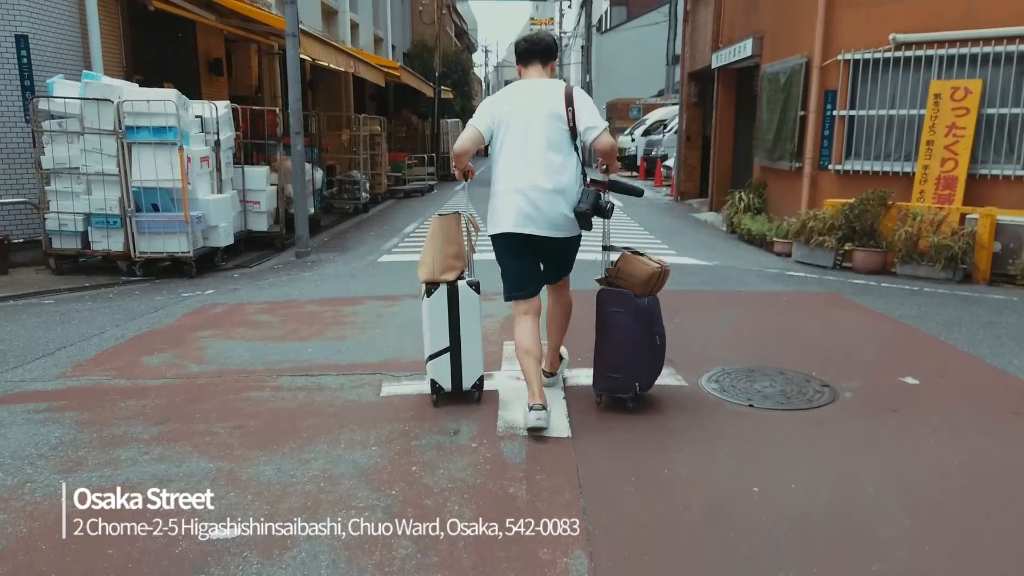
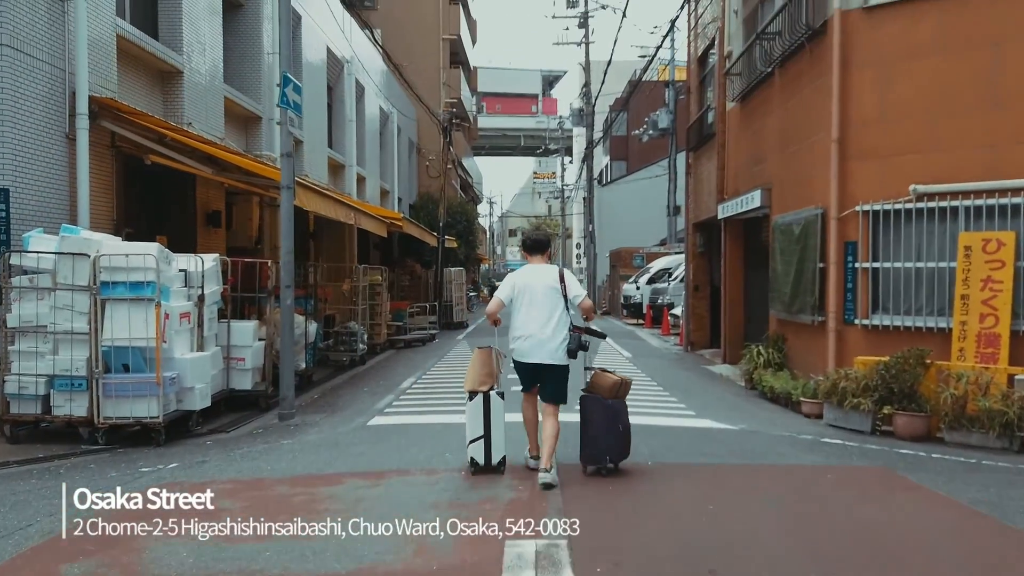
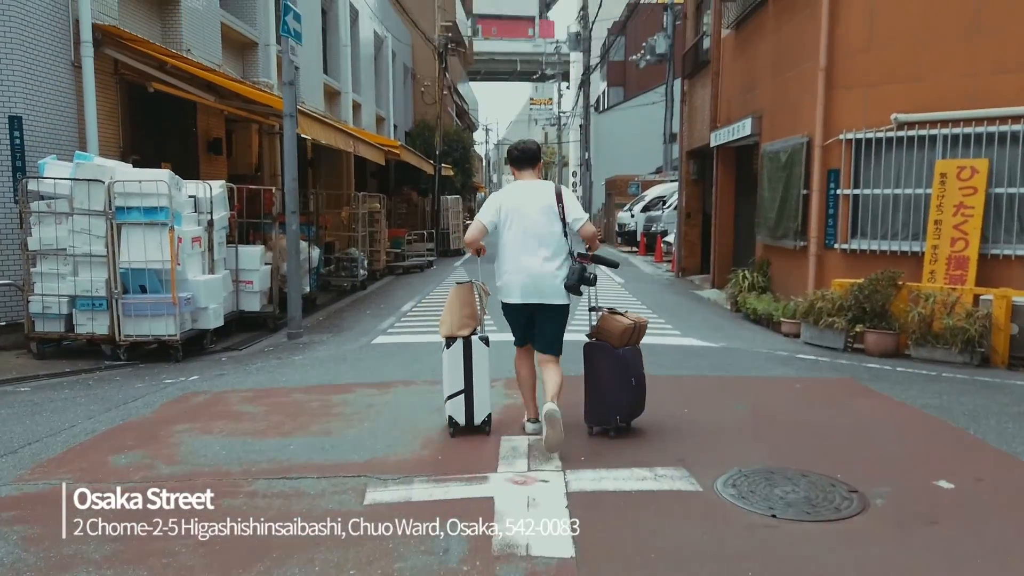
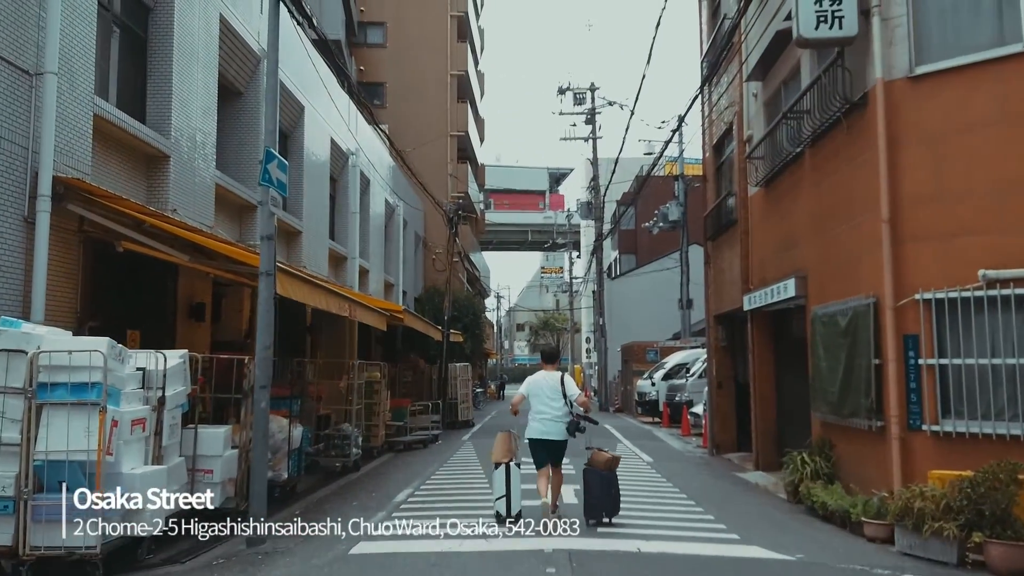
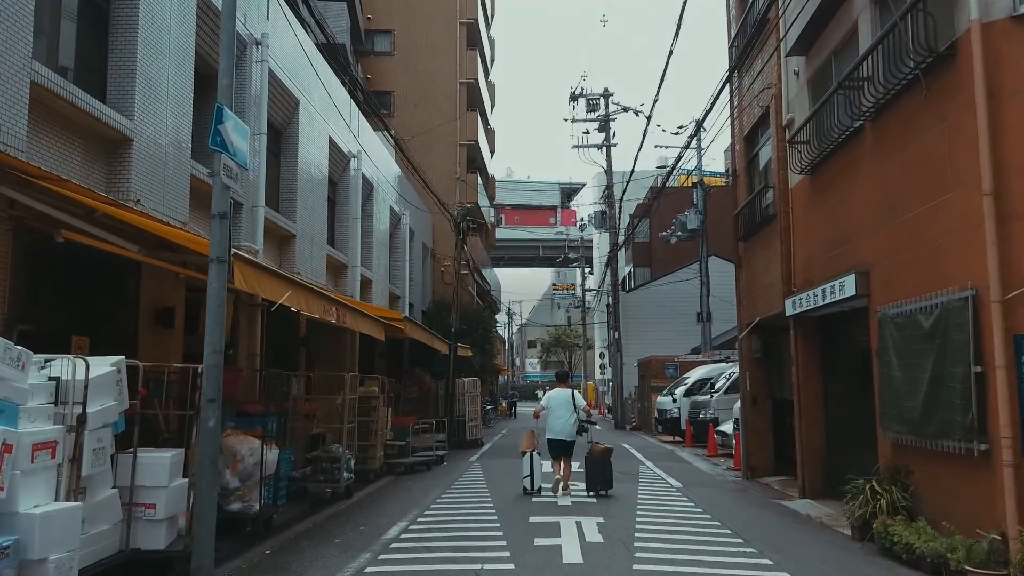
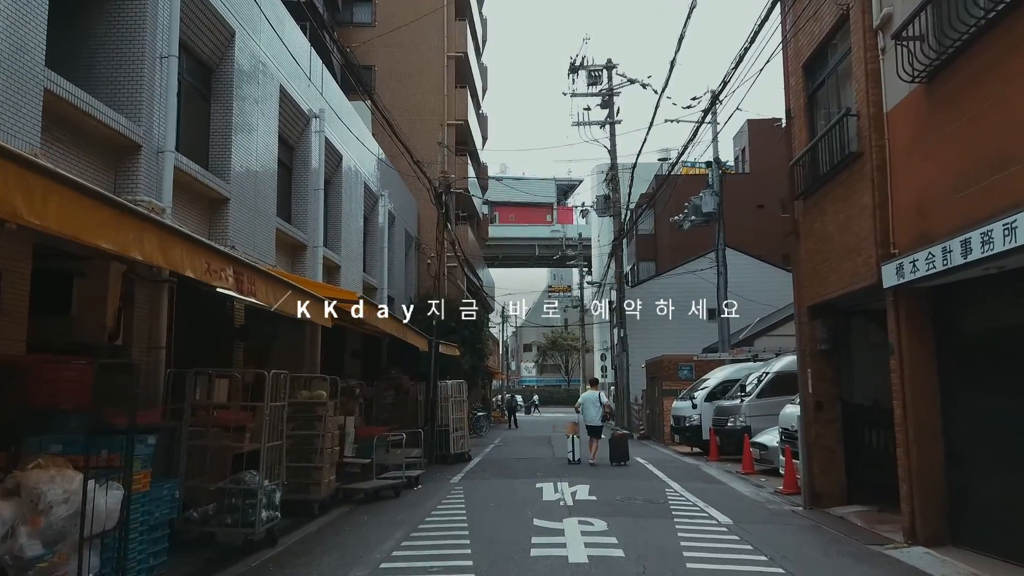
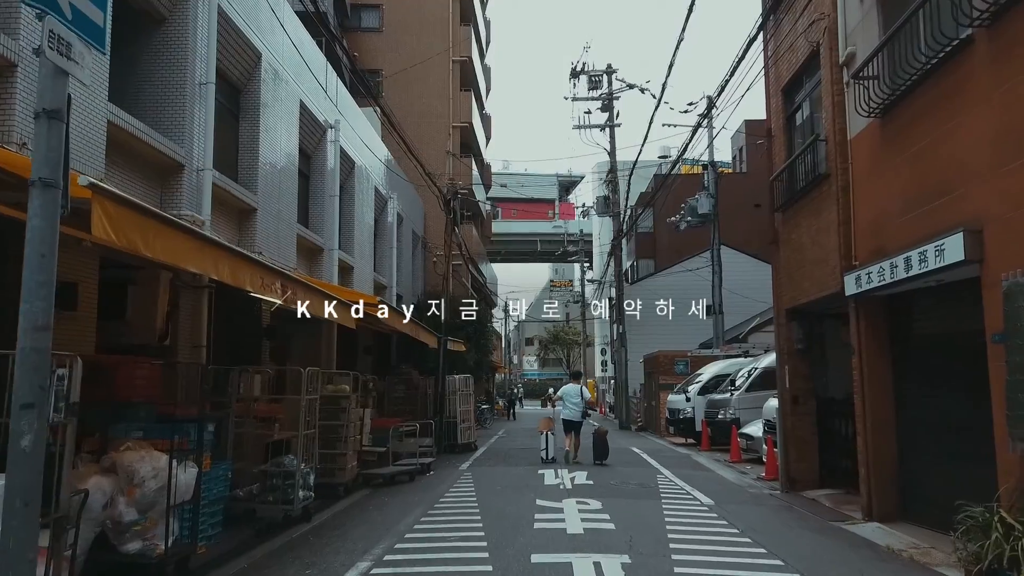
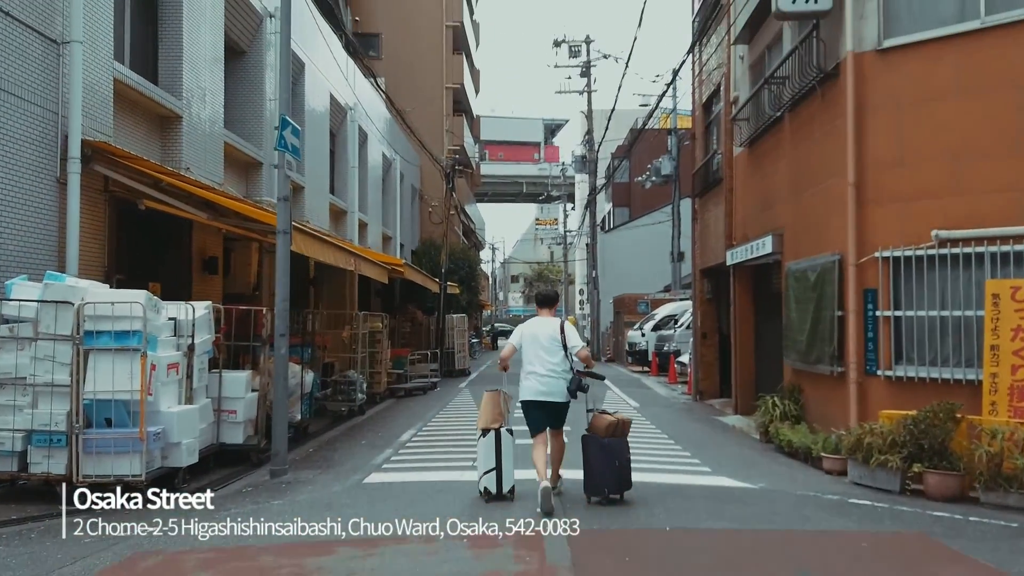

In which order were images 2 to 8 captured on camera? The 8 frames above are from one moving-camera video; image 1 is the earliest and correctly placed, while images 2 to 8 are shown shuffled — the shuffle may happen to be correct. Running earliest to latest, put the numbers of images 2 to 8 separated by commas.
3, 2, 8, 4, 5, 7, 6
